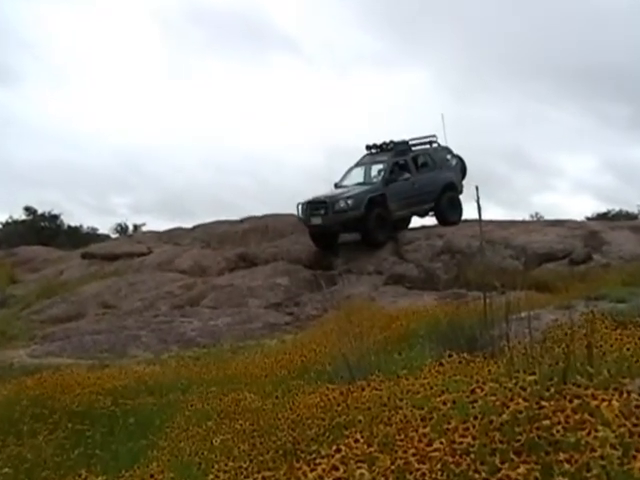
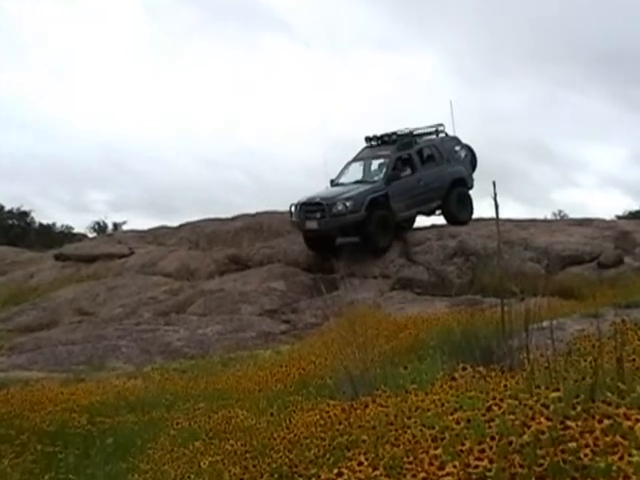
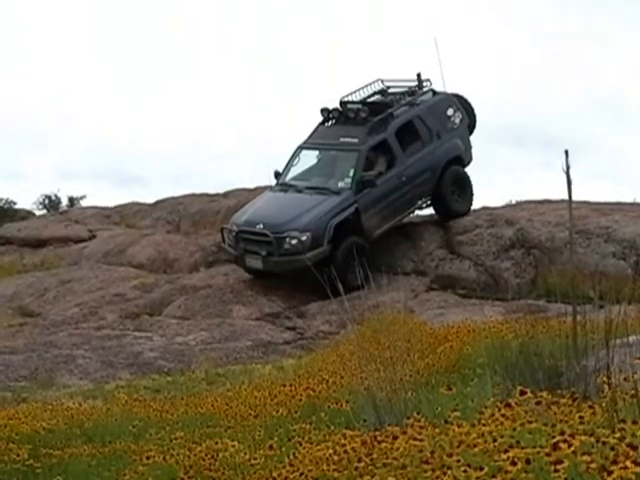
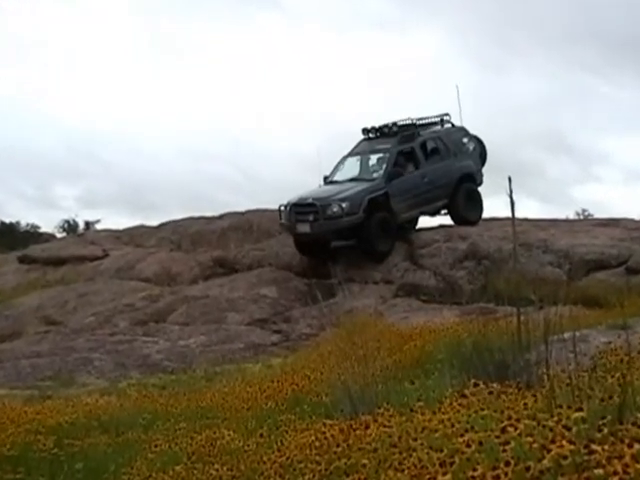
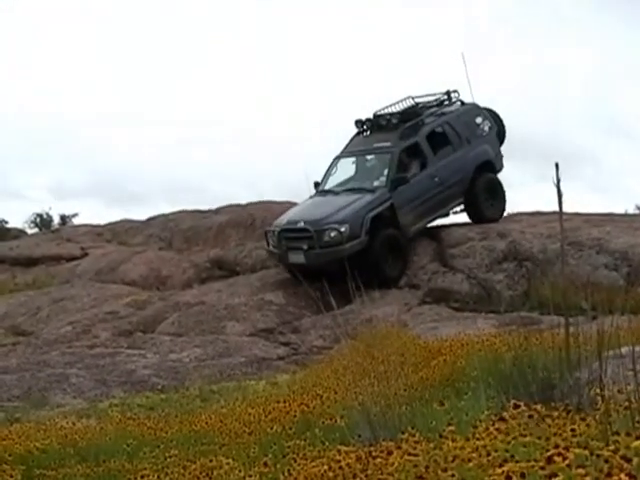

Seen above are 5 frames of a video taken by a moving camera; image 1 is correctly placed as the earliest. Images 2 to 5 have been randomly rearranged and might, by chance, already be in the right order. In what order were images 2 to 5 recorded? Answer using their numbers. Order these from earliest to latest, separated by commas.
2, 4, 5, 3
